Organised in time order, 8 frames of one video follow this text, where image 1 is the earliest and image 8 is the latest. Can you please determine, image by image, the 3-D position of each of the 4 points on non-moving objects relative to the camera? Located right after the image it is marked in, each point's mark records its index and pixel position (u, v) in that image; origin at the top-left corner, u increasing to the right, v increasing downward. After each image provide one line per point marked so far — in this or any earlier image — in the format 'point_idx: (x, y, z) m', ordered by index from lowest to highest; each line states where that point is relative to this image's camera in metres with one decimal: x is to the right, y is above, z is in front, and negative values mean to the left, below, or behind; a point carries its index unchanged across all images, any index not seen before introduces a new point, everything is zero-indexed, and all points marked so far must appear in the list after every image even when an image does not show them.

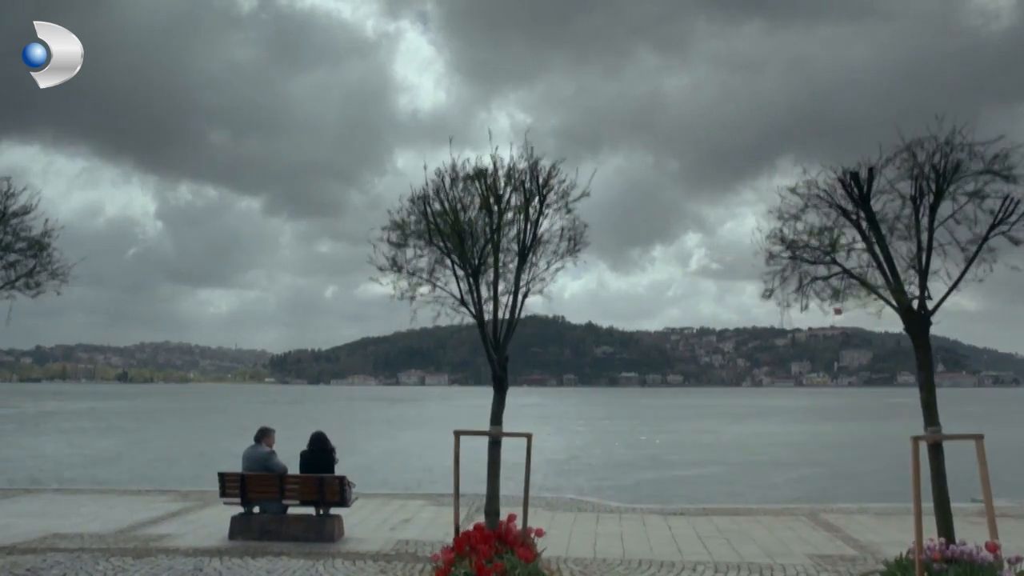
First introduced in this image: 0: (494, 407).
0: (-0.2, -1.3, +11.1) m
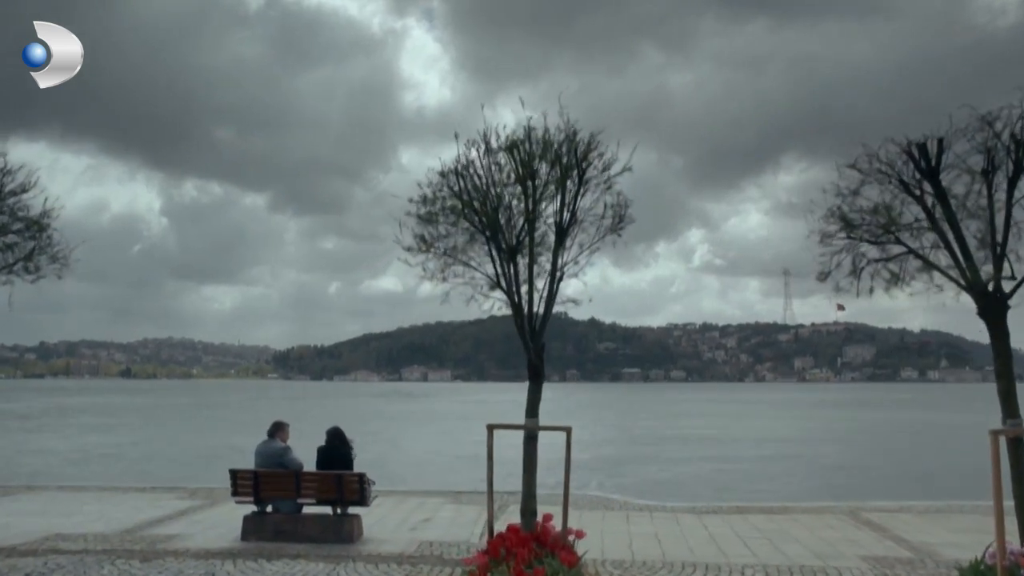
0: (+0.2, -1.1, +10.3) m
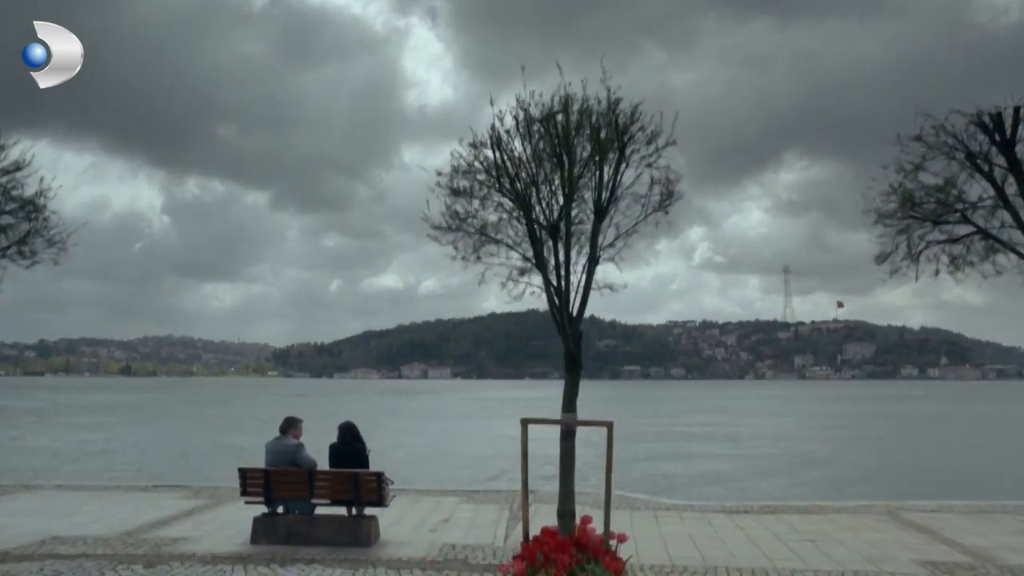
0: (+0.5, -1.0, +9.5) m
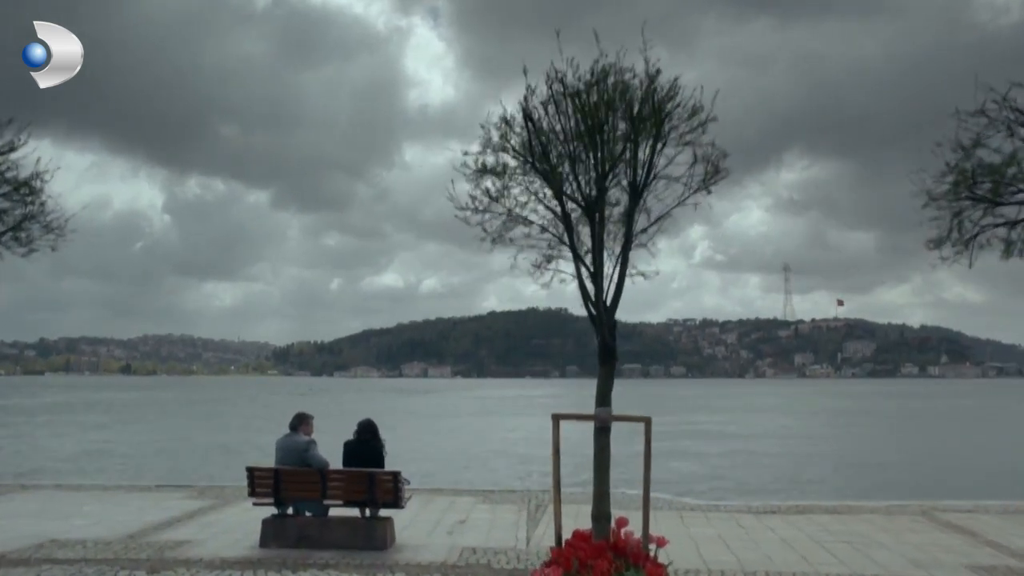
0: (+0.8, -0.8, +8.8) m
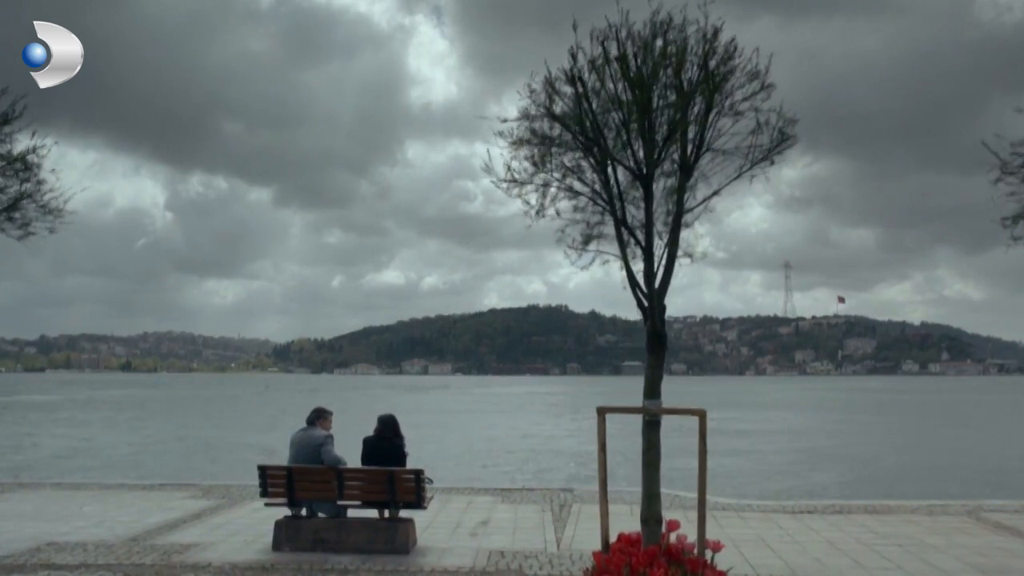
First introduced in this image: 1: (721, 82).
0: (+1.1, -0.7, +8.1) m
1: (+1.7, +1.7, +8.3) m
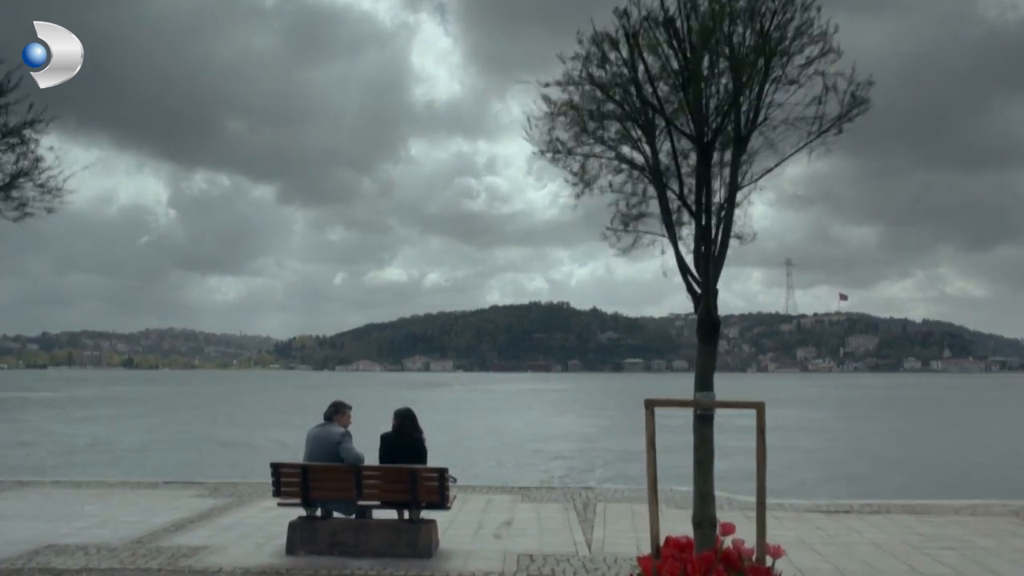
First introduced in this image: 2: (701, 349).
0: (+1.4, -0.6, +7.4) m
1: (+2.0, +1.8, +7.6) m
2: (+1.4, -0.5, +7.5) m
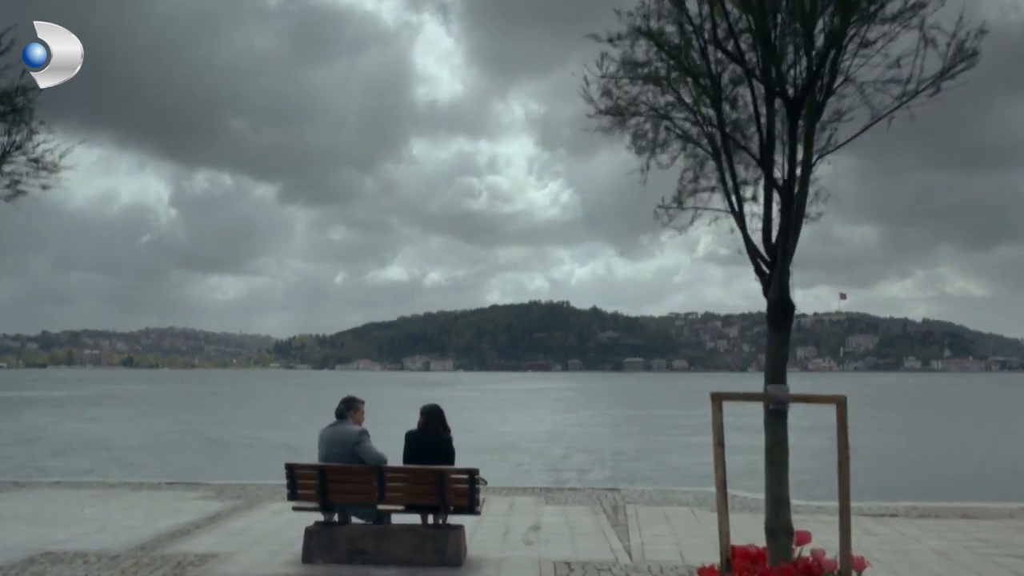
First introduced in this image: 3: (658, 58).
0: (+1.7, -0.4, +6.6) m
1: (+2.3, +1.9, +6.8) m
2: (+1.7, -0.3, +6.7) m
3: (+0.9, +1.6, +6.8) m
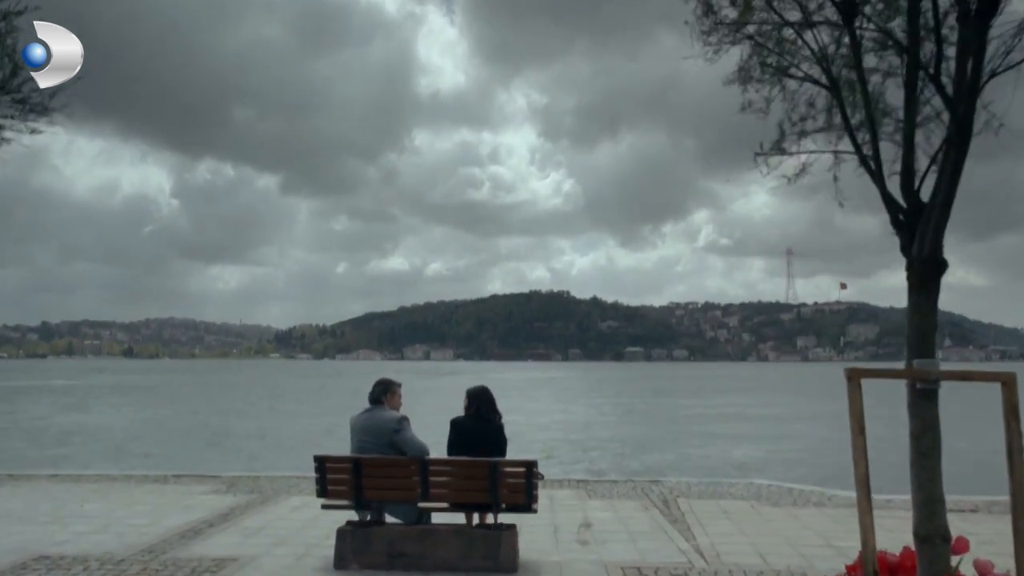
0: (+2.2, -0.2, +5.4) m
1: (+2.8, +2.2, +5.6) m
2: (+2.2, -0.1, +5.5) m
3: (+1.4, +1.8, +5.6) m
